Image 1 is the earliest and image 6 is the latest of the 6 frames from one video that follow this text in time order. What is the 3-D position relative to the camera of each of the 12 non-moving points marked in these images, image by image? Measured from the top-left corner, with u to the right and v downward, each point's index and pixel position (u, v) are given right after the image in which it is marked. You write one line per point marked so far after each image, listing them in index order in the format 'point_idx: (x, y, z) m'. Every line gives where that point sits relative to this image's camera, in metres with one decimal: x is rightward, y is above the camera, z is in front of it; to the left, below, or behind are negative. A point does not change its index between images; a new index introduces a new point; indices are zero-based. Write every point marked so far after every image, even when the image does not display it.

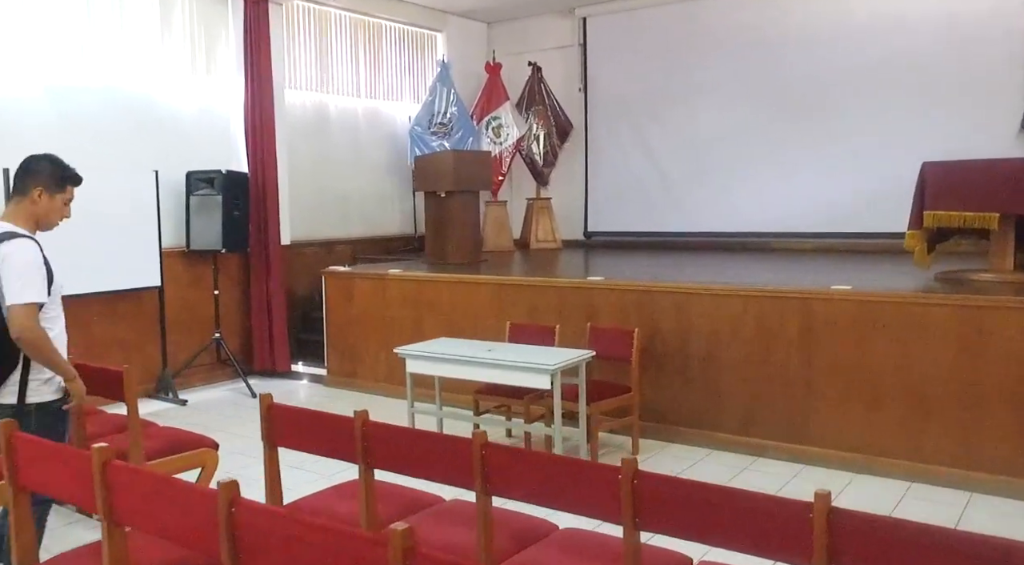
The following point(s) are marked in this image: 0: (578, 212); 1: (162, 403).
0: (+0.7, +0.7, +8.8) m
1: (-2.4, -0.8, +6.1) m
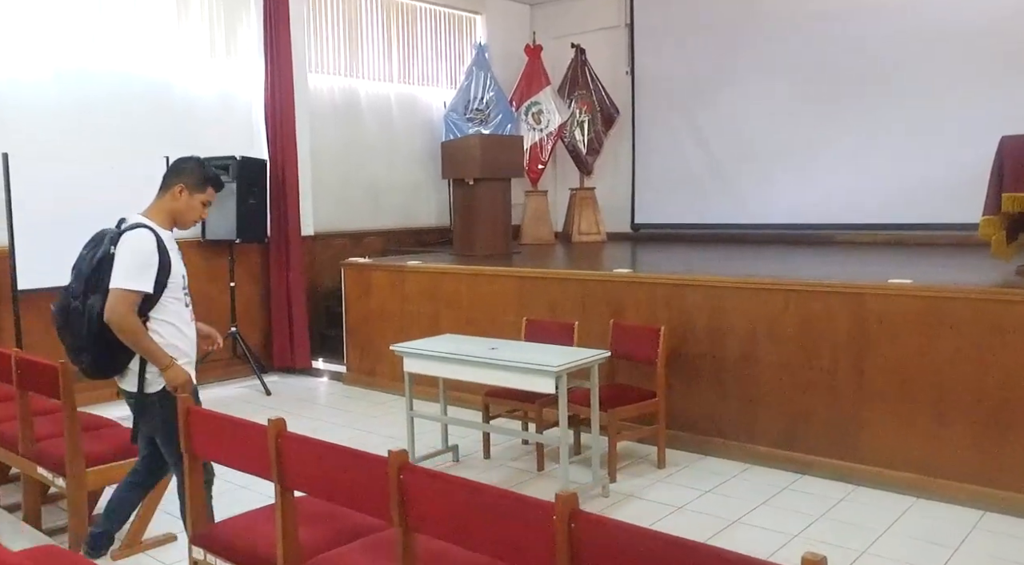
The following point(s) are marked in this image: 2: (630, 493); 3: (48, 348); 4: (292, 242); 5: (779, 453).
0: (+1.0, +0.7, +8.3) m
1: (-2.2, -0.7, +5.8) m
2: (+0.5, -0.9, +3.8) m
3: (-2.8, -0.4, +5.6) m
4: (-1.5, +0.3, +6.3) m
5: (+1.2, -0.8, +4.1) m
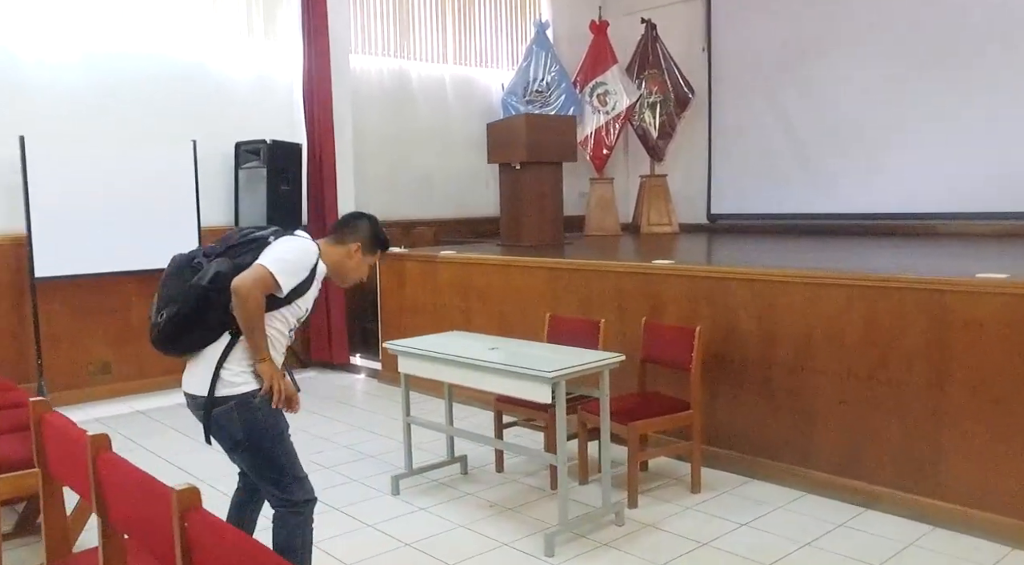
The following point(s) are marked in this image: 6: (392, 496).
0: (+1.6, +0.8, +7.6) m
1: (-1.9, -0.7, +5.5) m
2: (+0.5, -0.9, +3.2) m
3: (-2.6, -0.3, +5.4) m
4: (-1.2, +0.3, +5.9) m
5: (+1.2, -0.8, +3.5) m
6: (-0.5, -0.8, +3.6) m
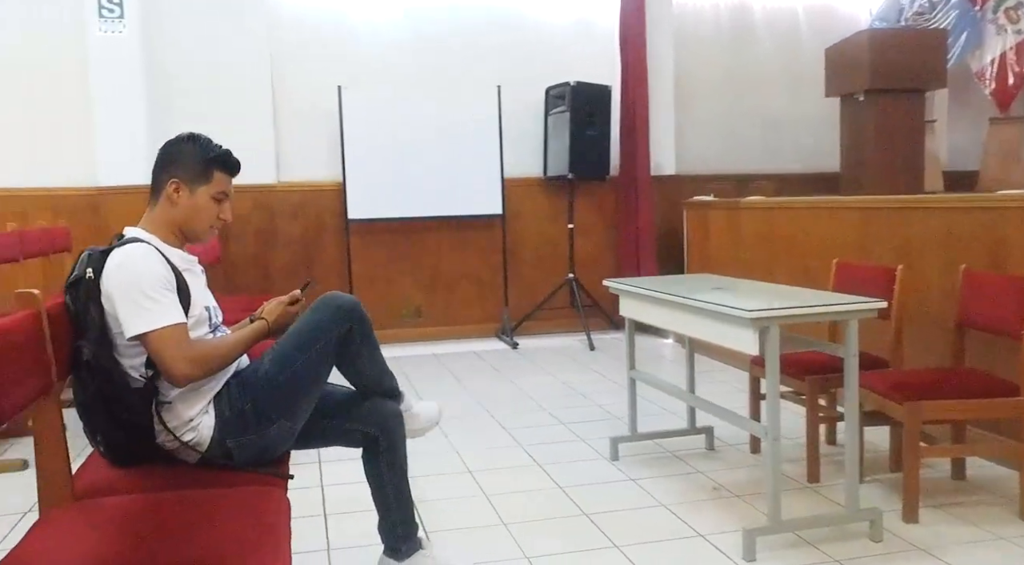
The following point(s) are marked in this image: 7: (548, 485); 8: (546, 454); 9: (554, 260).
0: (+4.0, +0.9, +5.6) m
1: (-0.1, -0.4, +5.4) m
2: (+1.0, -0.6, +2.3) m
3: (-0.8, 0.0, +5.5) m
4: (+0.8, +0.6, +5.4) m
5: (+1.8, -0.6, +2.1) m
6: (+0.3, -0.6, +3.0) m
7: (+0.1, -0.6, +2.8) m
8: (+0.1, -0.6, +3.1) m
9: (+0.3, +0.1, +5.7) m
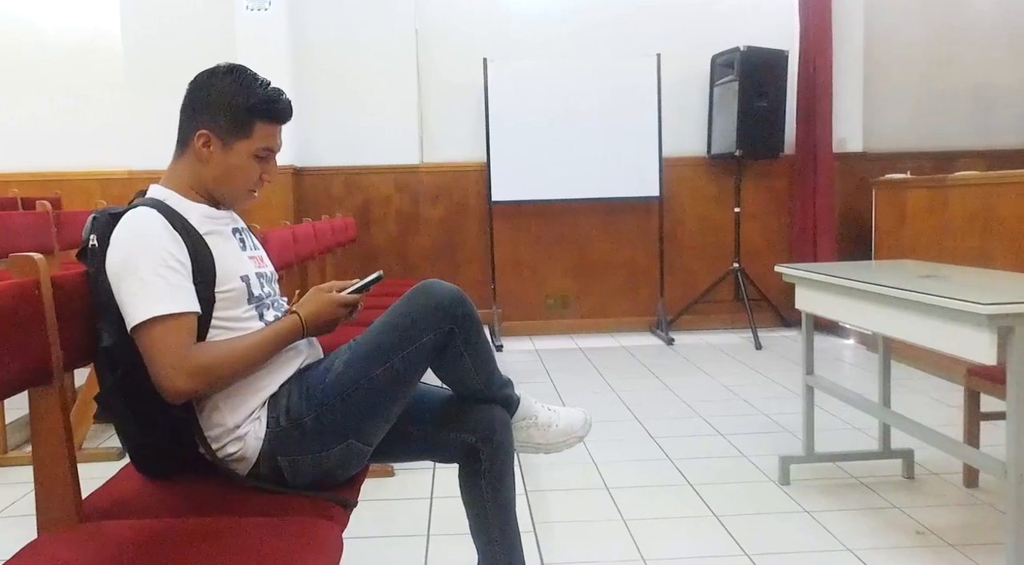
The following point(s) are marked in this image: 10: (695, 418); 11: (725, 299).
0: (+4.8, +0.9, +4.4) m
1: (+0.7, -0.3, +4.9) m
2: (+1.3, -0.6, +1.6) m
3: (+0.1, +0.1, +5.2) m
4: (+1.6, +0.7, +4.8) m
5: (+2.0, -0.6, +1.4) m
6: (+0.7, -0.6, +2.5) m
7: (+0.5, -0.6, +2.3) m
8: (+0.5, -0.5, +2.6) m
9: (+1.2, +0.2, +5.2) m
10: (+0.6, -0.5, +3.3) m
11: (+1.2, -0.1, +5.2) m
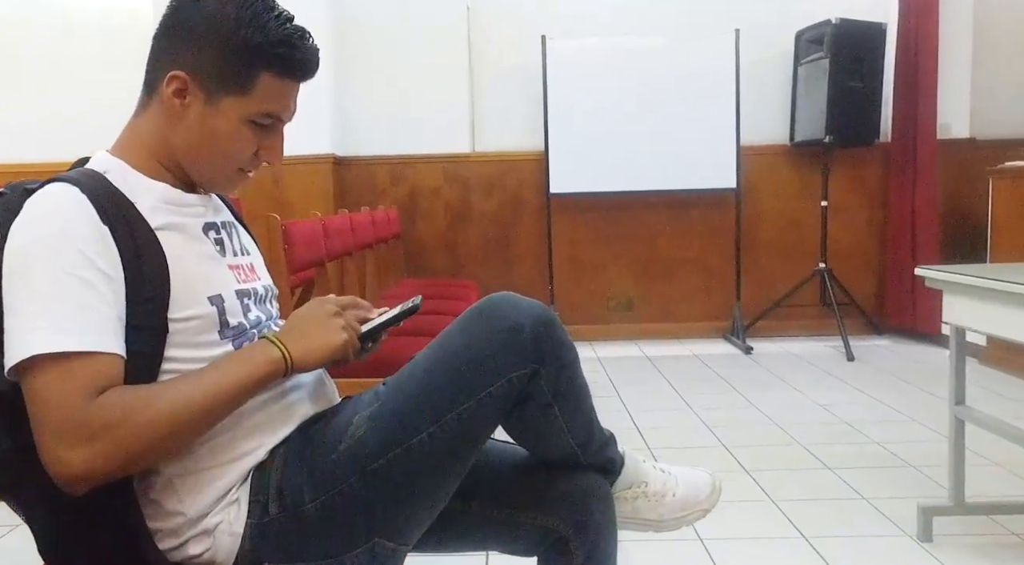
0: (+5.1, +0.9, +3.7) m
1: (+1.0, -0.3, +4.4) m
2: (+1.4, -0.7, +1.1) m
3: (+0.4, +0.1, +4.7) m
4: (+1.9, +0.6, +4.2) m
5: (+2.1, -0.6, +0.8) m
6: (+0.9, -0.6, +2.0) m
7: (+0.6, -0.6, +1.8) m
8: (+0.7, -0.6, +2.1) m
9: (+1.5, +0.2, +4.7) m
10: (+0.8, -0.5, +2.8) m
11: (+1.5, -0.1, +4.7) m
